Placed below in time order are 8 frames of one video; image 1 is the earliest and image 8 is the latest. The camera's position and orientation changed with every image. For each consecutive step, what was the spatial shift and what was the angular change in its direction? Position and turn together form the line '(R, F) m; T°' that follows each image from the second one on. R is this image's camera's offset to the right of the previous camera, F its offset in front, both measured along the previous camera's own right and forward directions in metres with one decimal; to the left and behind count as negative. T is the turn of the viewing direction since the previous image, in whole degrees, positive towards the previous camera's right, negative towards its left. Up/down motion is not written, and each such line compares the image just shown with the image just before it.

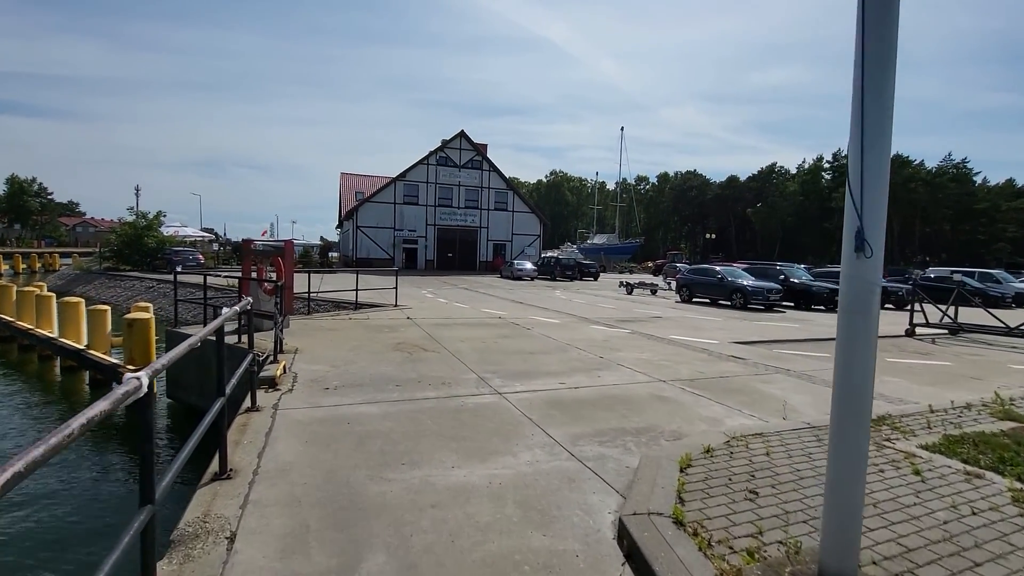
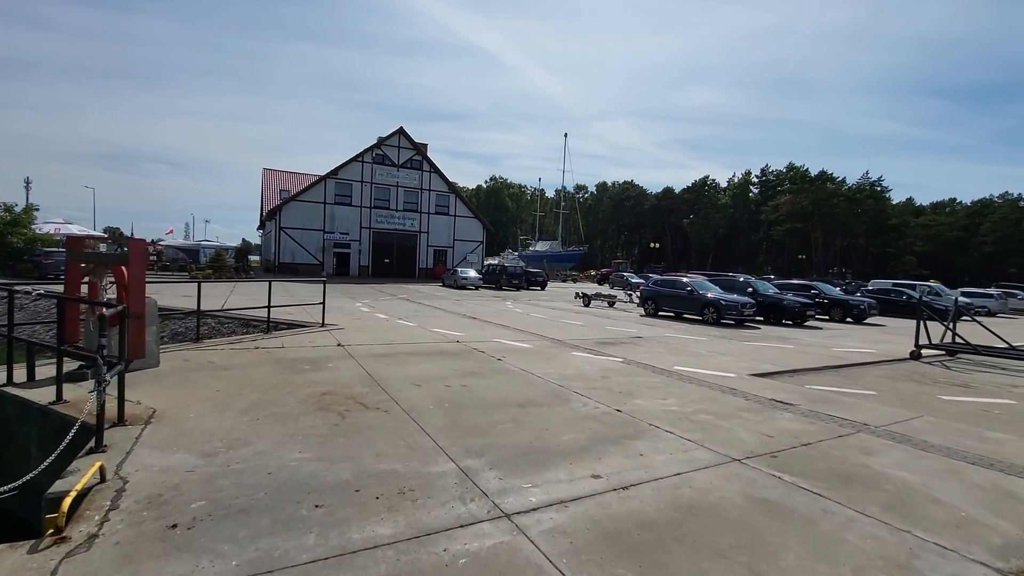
(-0.6, +2.7) m; +7°
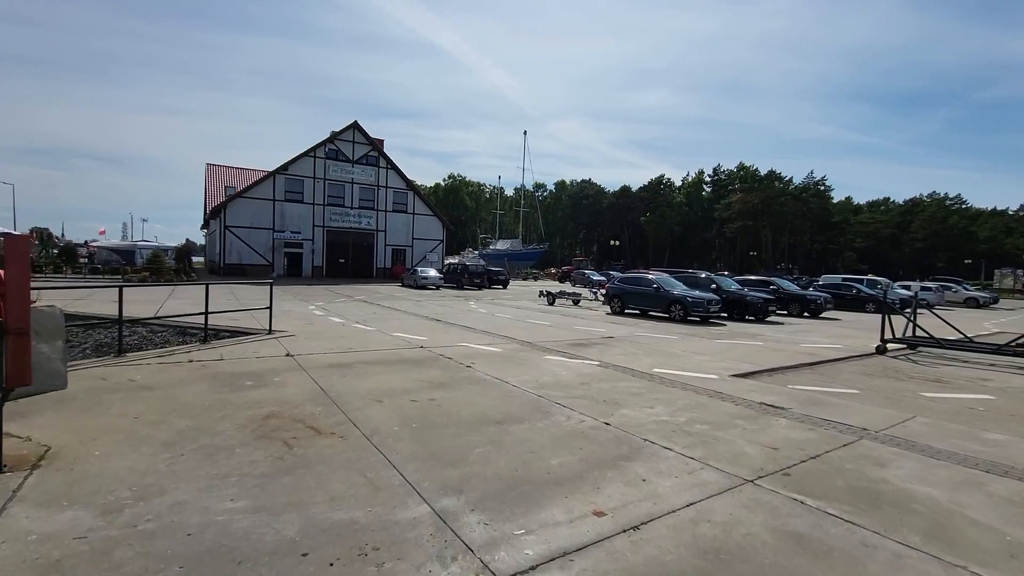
(-0.2, +0.7) m; +5°
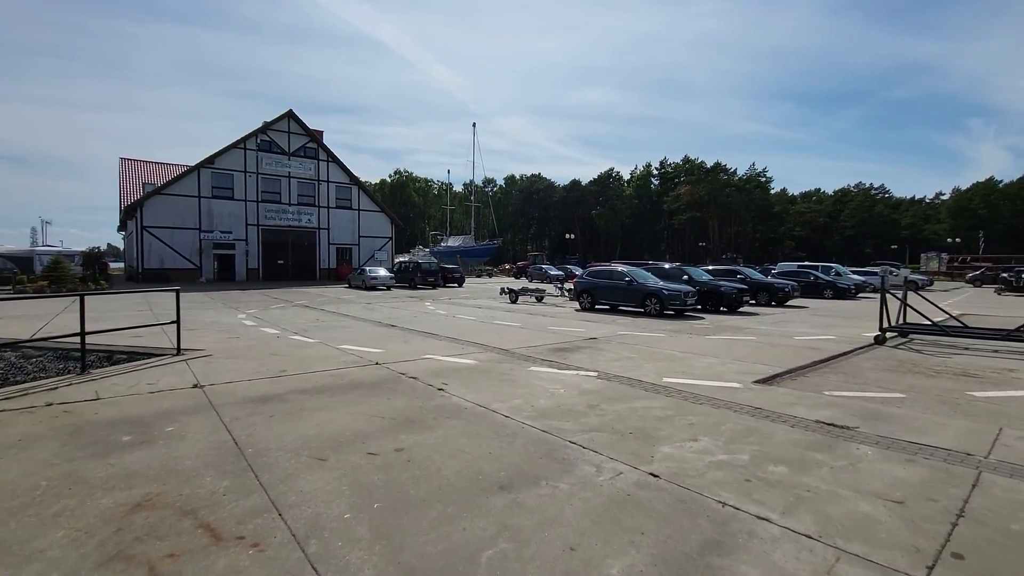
(-0.4, +1.8) m; +6°
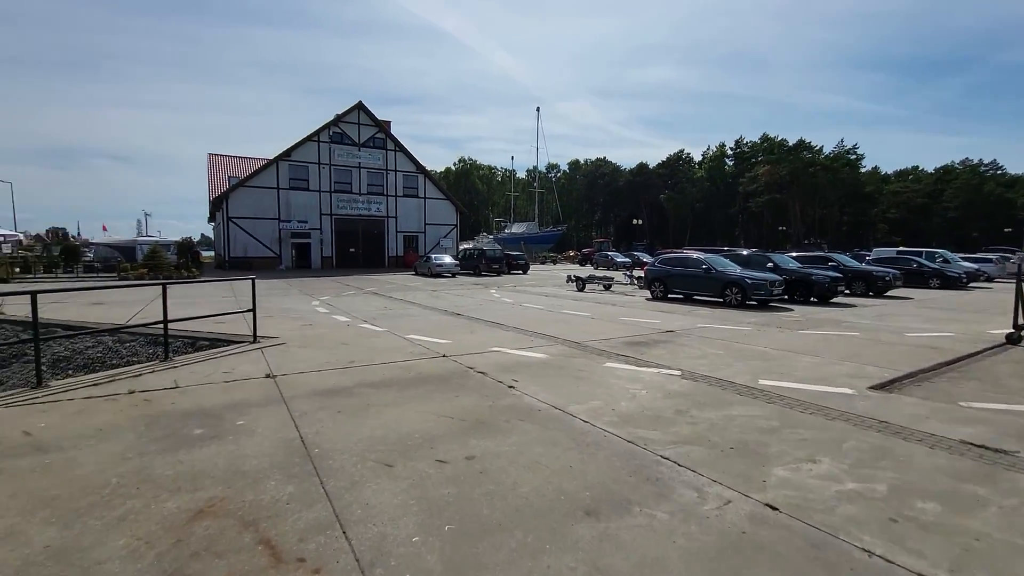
(-0.2, +0.5) m; -7°
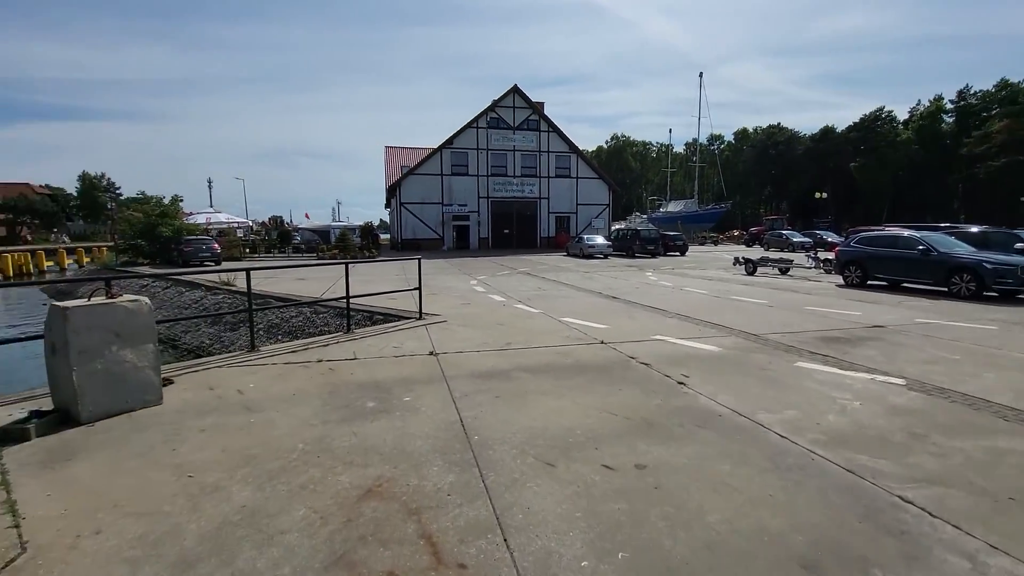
(-0.2, +0.4) m; -17°
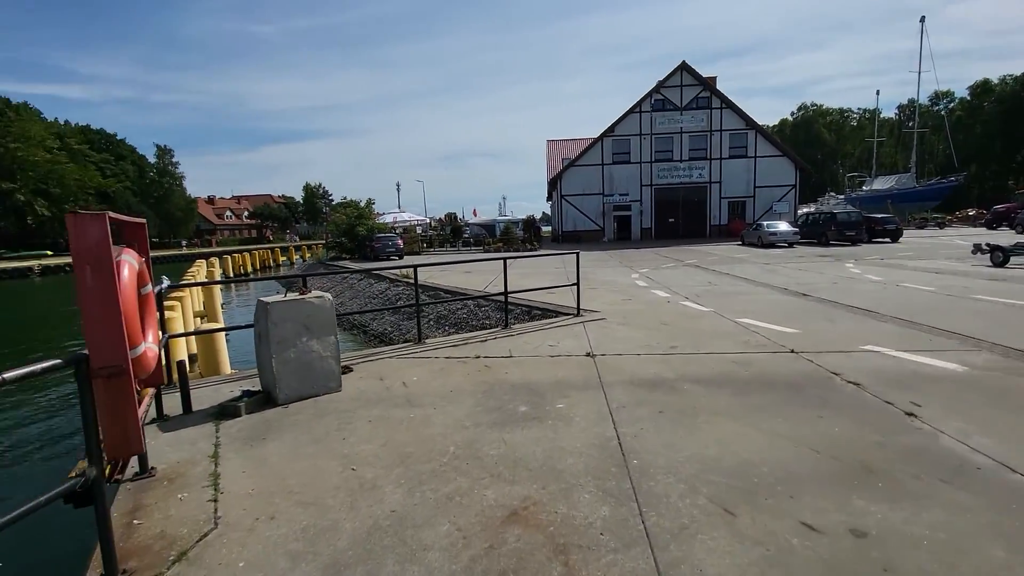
(0.0, +0.4) m; -18°
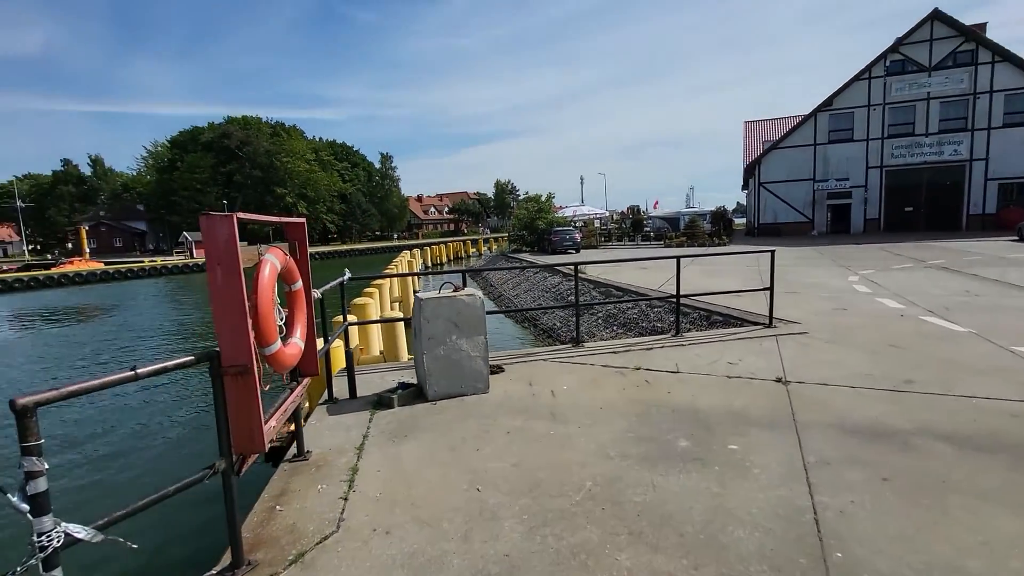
(+0.2, +0.6) m; -21°
